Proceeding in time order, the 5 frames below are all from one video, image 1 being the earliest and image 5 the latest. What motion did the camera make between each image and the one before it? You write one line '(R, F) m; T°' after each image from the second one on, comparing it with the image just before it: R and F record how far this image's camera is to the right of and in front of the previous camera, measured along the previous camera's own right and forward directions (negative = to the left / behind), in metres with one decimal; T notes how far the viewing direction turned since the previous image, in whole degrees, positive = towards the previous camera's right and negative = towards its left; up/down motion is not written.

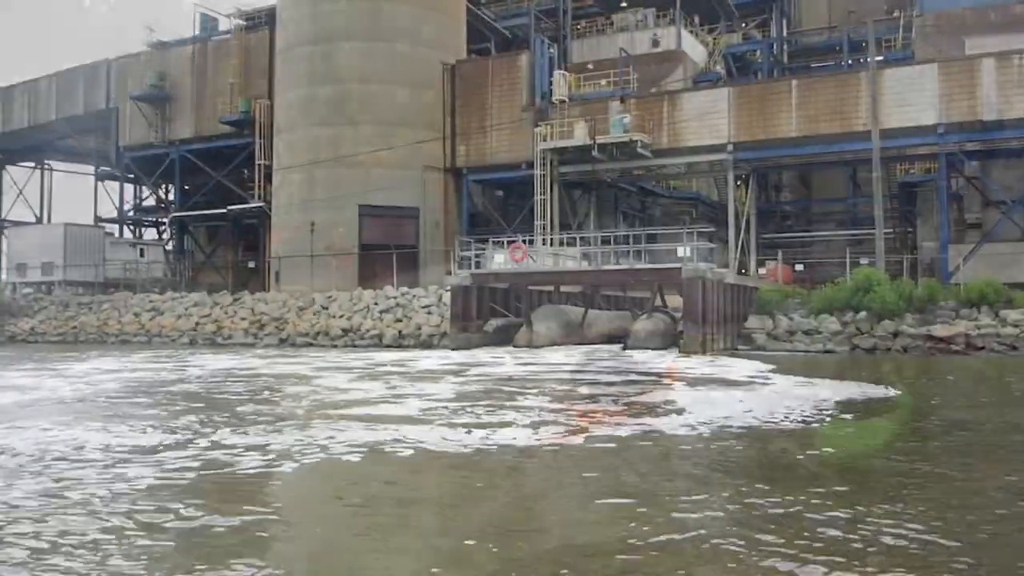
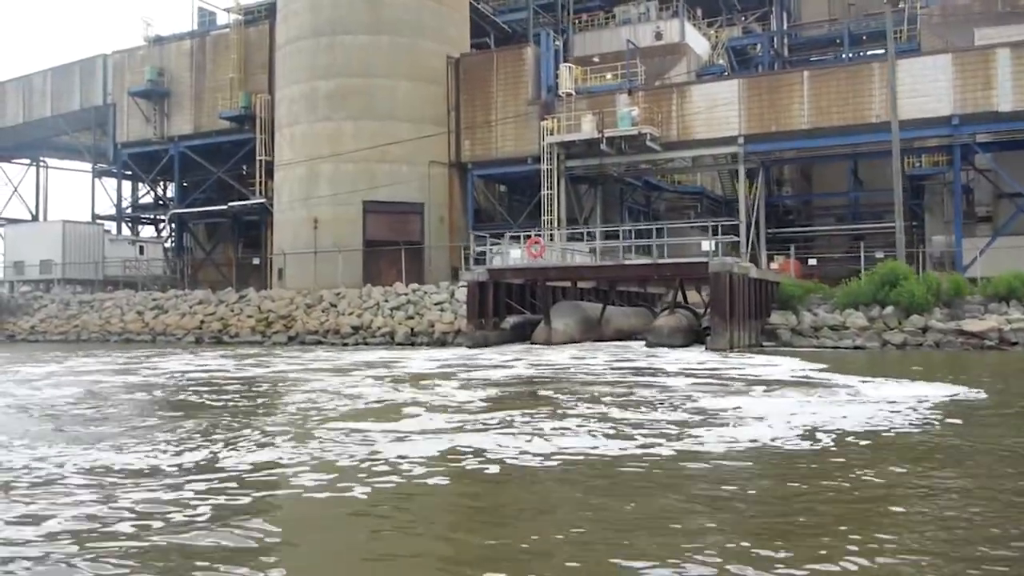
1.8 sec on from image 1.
(-0.7, +0.7) m; 0°
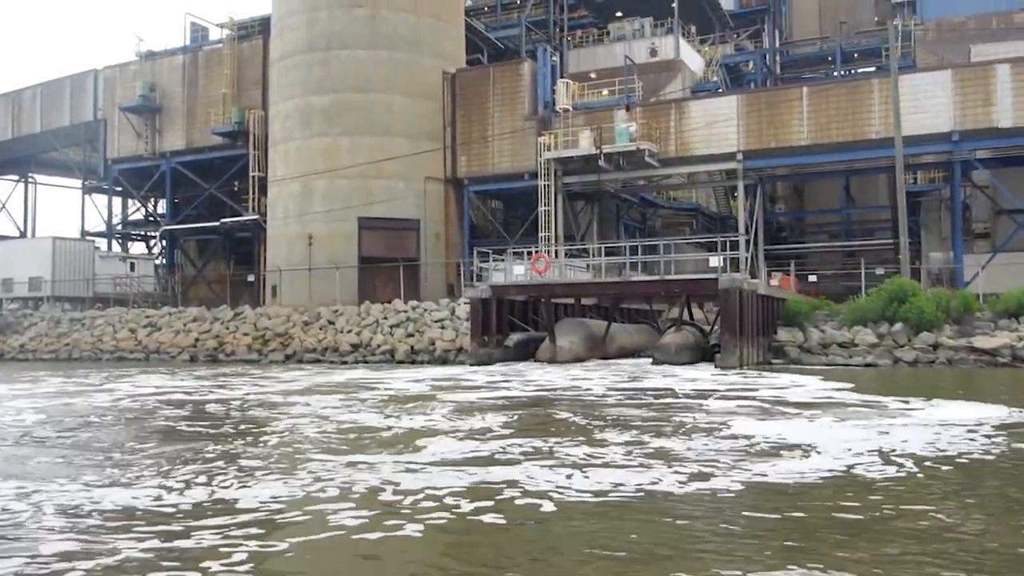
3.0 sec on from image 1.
(-0.4, +0.5) m; +1°
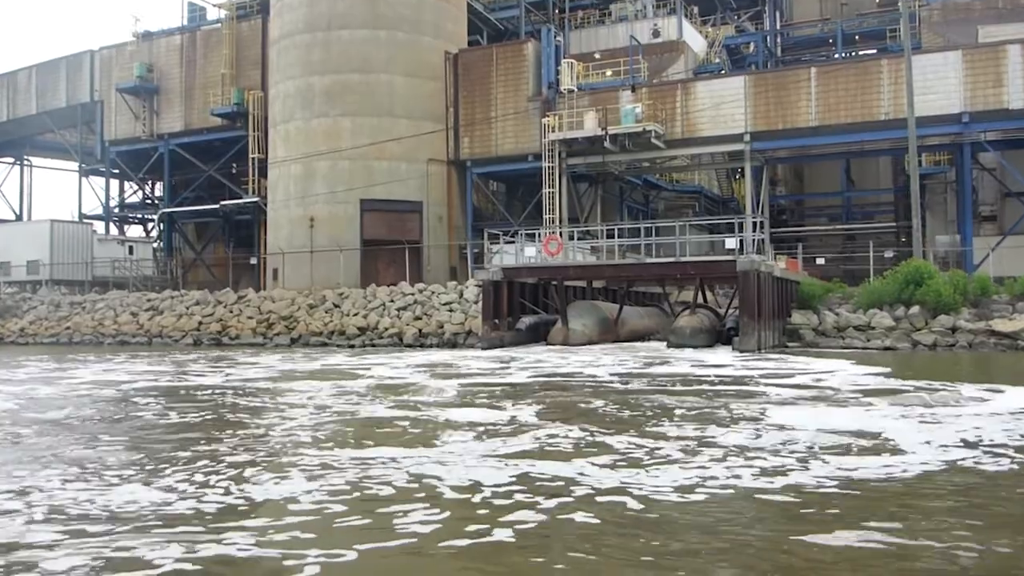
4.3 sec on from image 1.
(-0.5, +0.4) m; 0°
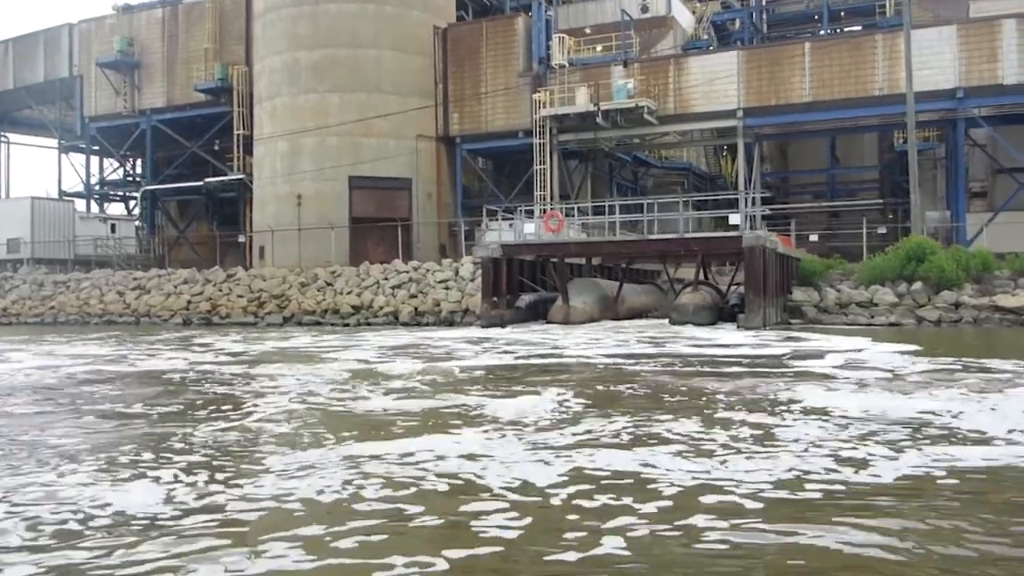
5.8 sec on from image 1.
(-0.5, +0.4) m; +1°
